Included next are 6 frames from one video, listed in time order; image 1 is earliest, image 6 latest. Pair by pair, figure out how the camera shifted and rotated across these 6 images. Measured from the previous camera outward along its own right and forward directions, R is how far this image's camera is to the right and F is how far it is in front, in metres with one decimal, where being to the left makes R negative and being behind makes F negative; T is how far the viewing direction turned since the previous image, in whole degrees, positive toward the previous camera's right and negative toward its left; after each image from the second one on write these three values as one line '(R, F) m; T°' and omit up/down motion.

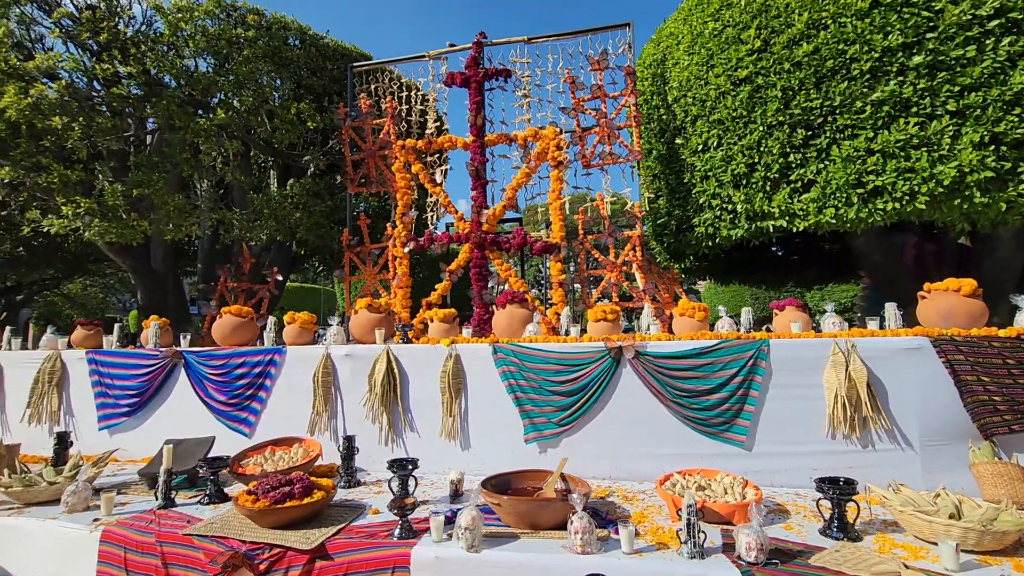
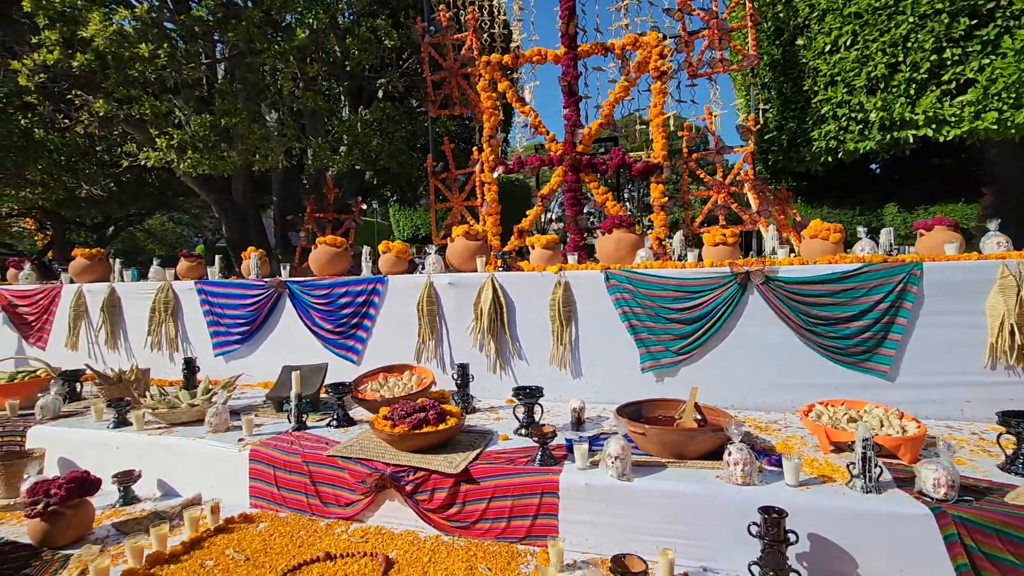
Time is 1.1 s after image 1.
(-0.7, +0.2) m; -5°
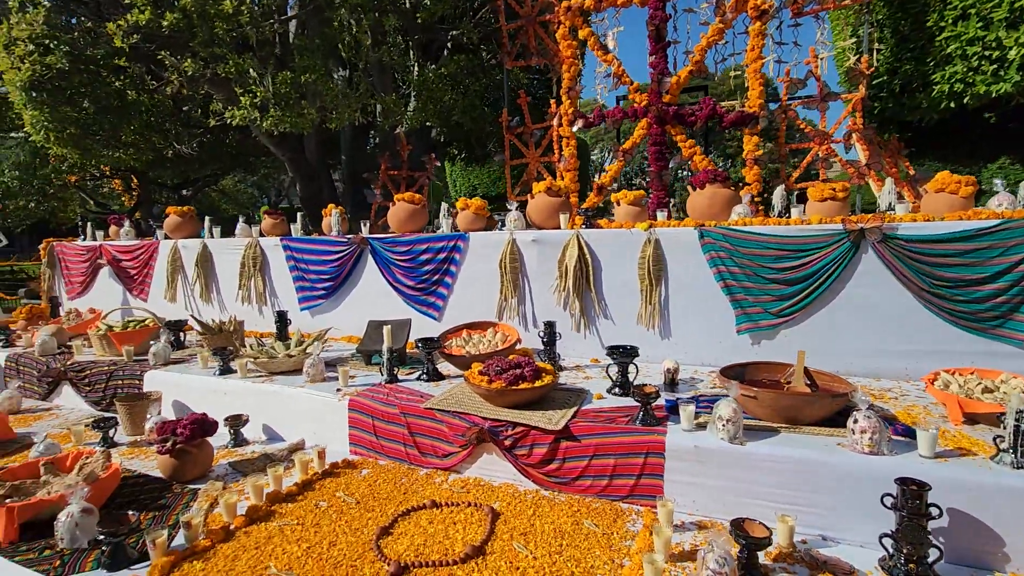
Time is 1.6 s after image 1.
(-0.4, +0.1) m; -5°
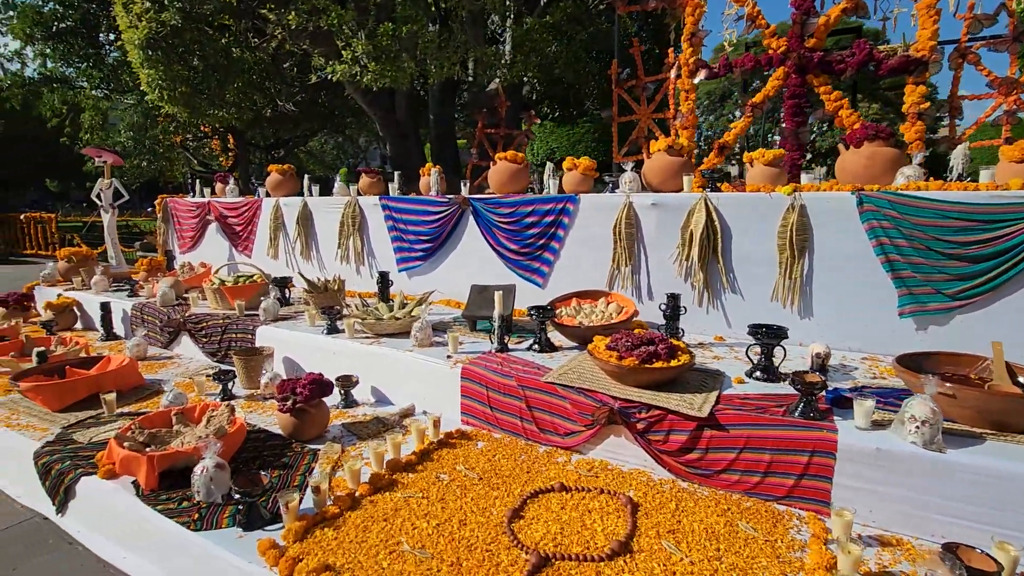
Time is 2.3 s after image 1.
(-0.5, +0.3) m; -7°
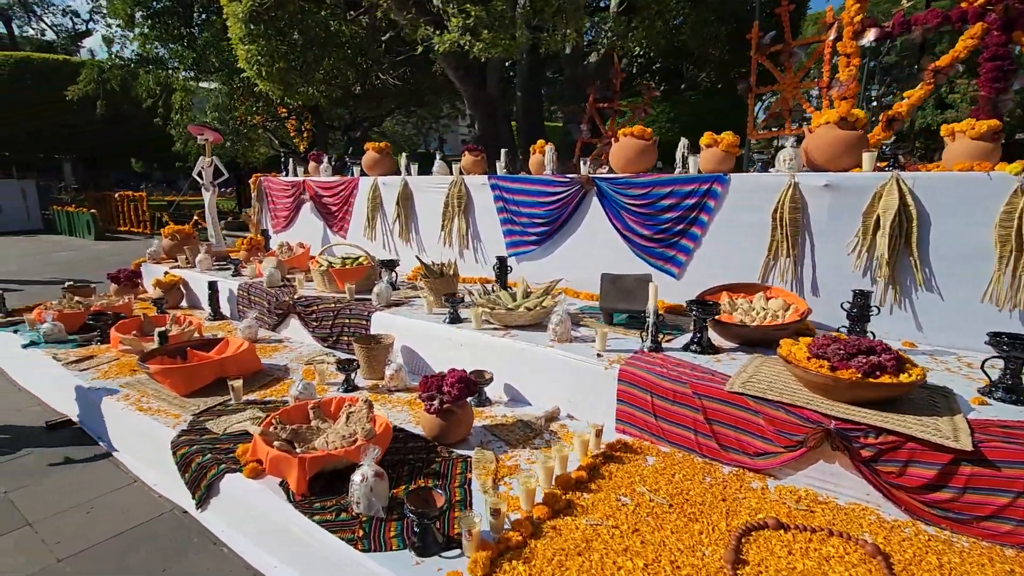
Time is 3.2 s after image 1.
(-0.8, +0.5) m; -5°
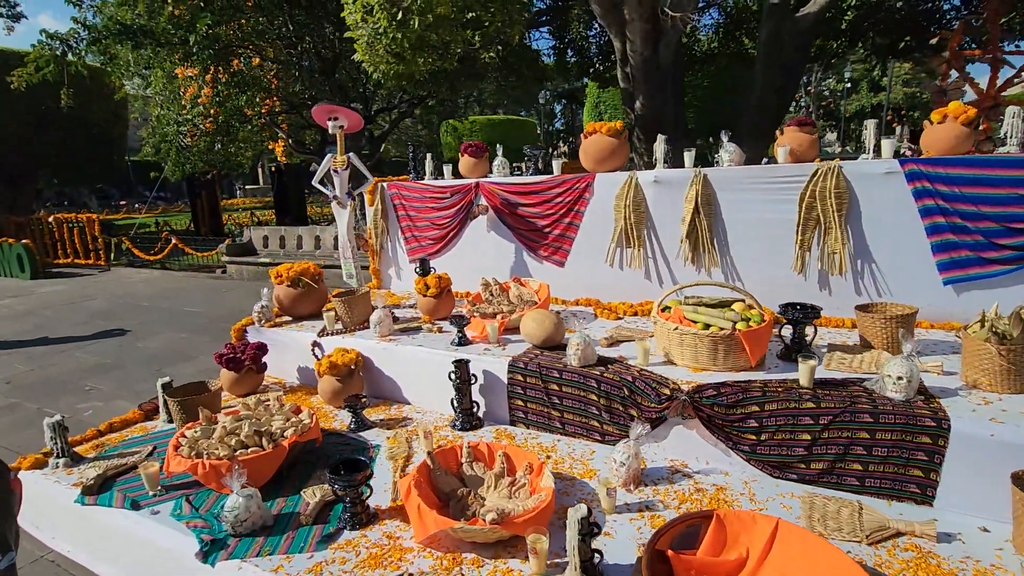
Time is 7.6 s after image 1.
(-3.9, +2.8) m; +8°
